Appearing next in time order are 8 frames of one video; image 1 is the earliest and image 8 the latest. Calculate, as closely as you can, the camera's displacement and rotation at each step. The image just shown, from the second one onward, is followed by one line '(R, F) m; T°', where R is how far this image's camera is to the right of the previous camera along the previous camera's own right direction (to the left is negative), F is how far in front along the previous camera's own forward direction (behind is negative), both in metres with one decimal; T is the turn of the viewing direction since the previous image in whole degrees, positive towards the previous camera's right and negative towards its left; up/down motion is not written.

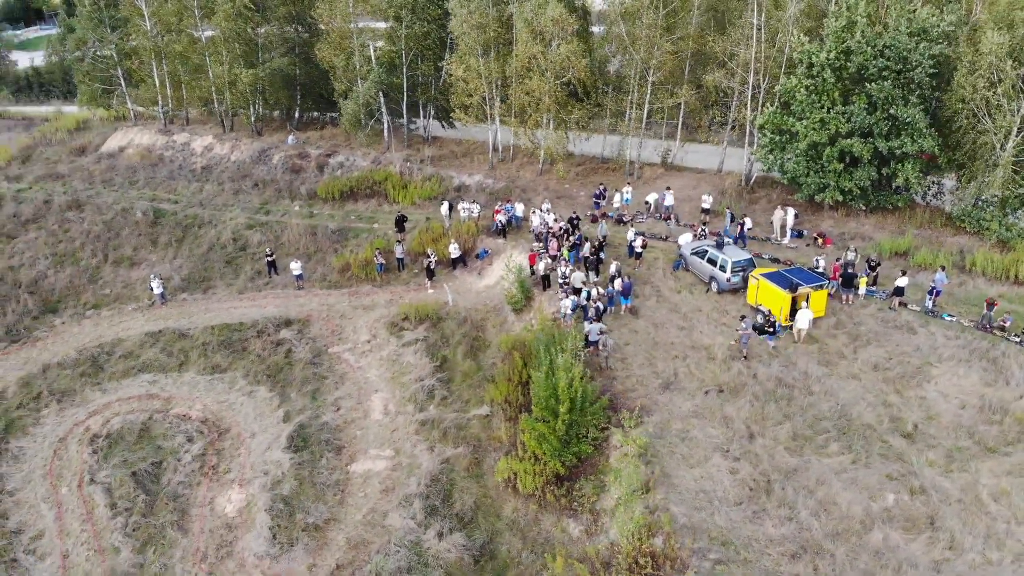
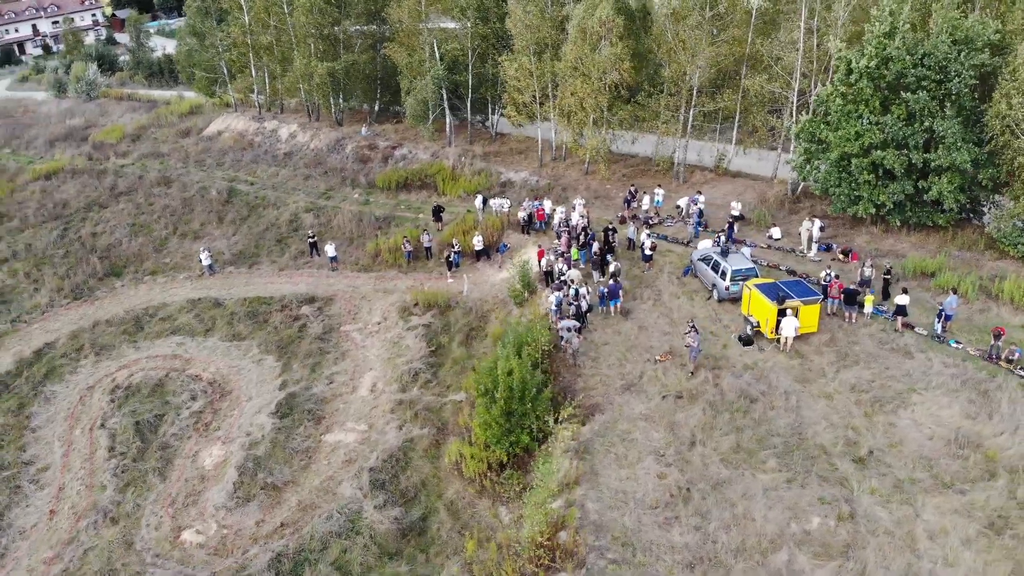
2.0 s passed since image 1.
(+3.7, -0.1) m; -10°
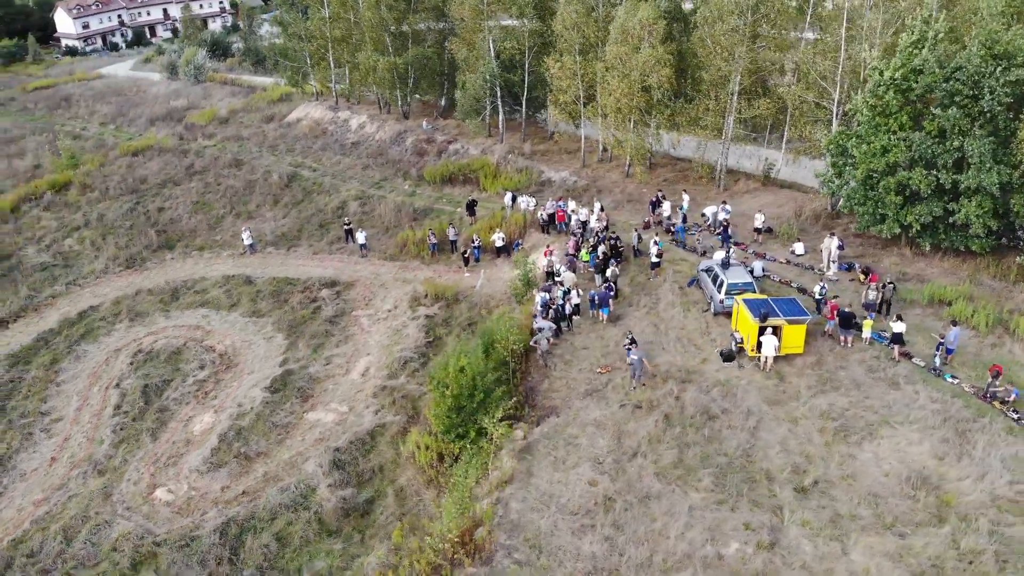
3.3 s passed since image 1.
(+3.2, +0.1) m; -9°
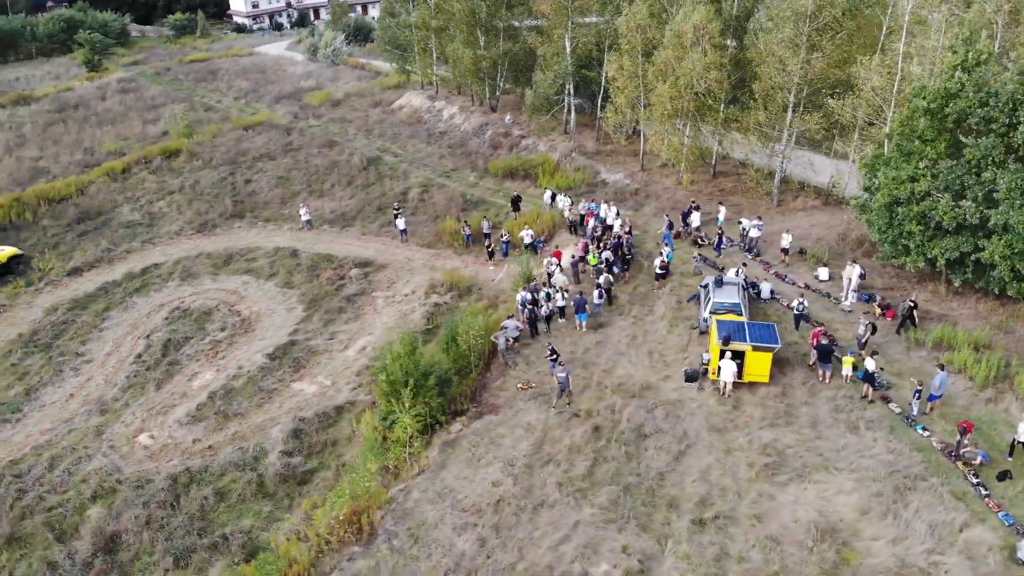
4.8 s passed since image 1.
(+4.4, +0.3) m; -12°
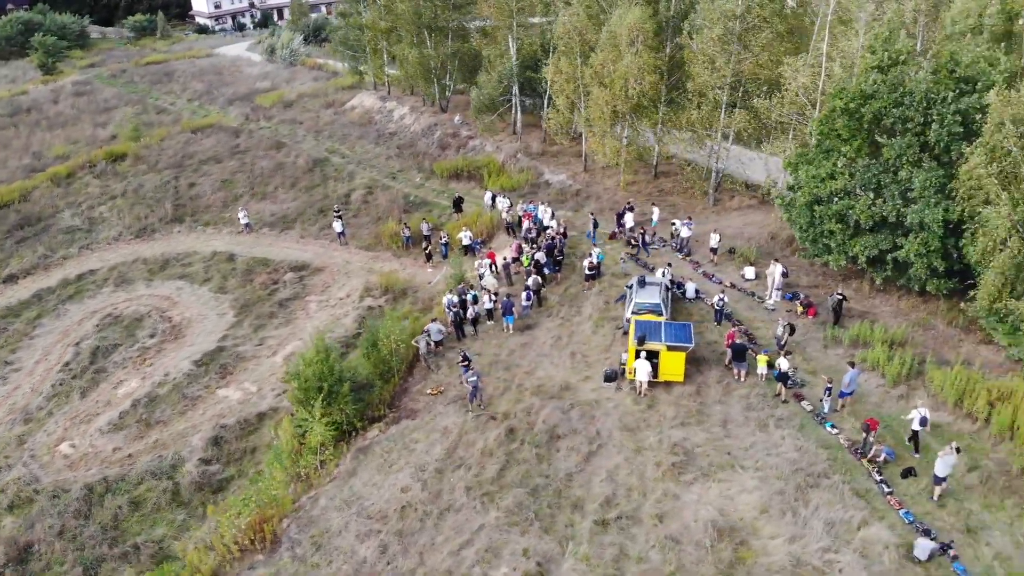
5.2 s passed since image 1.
(+1.4, 0.0) m; +1°
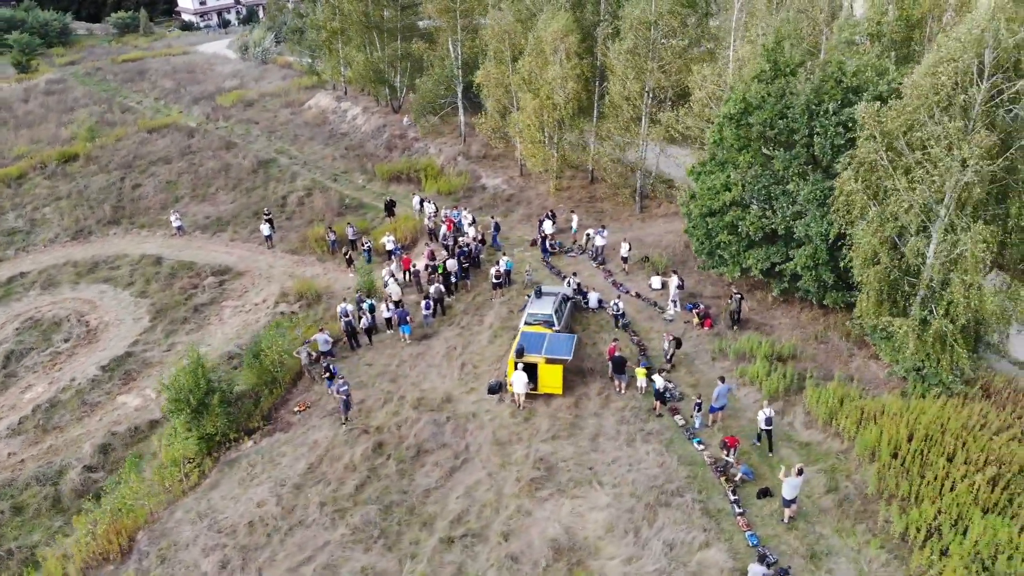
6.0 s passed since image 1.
(+2.8, +0.1) m; -1°
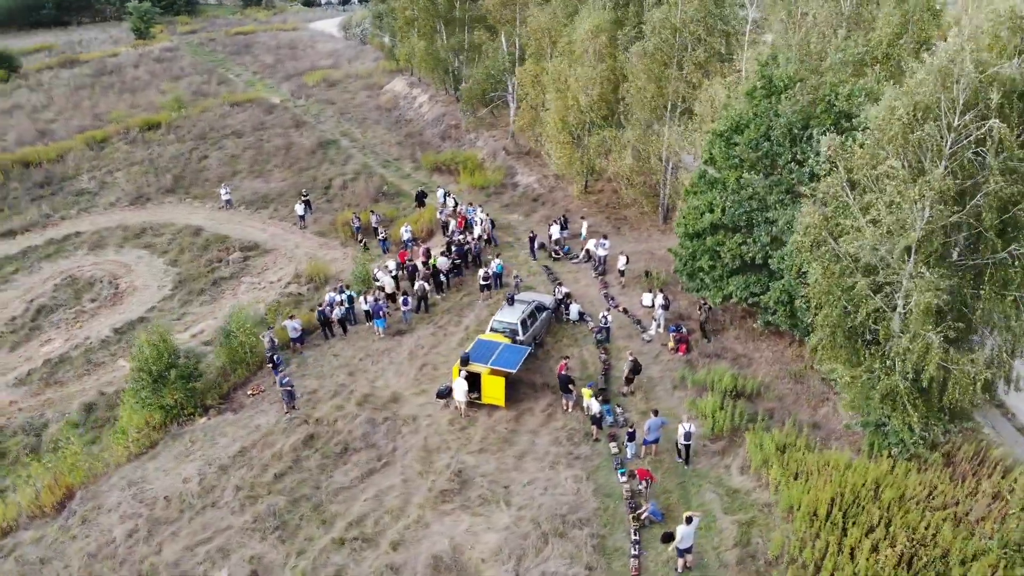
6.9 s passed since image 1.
(+3.5, +0.5) m; -9°
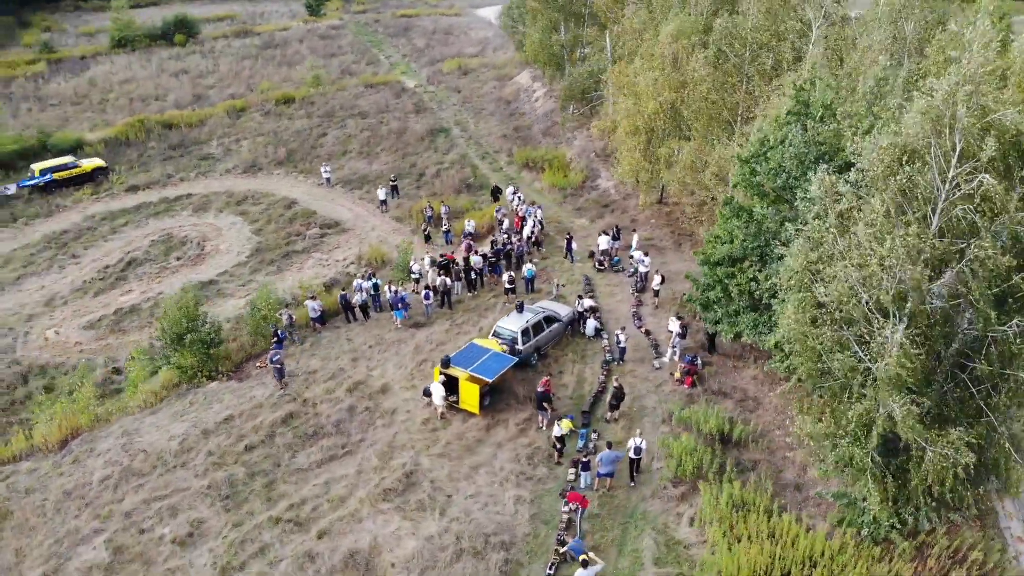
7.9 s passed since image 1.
(+3.6, +0.7) m; -12°
